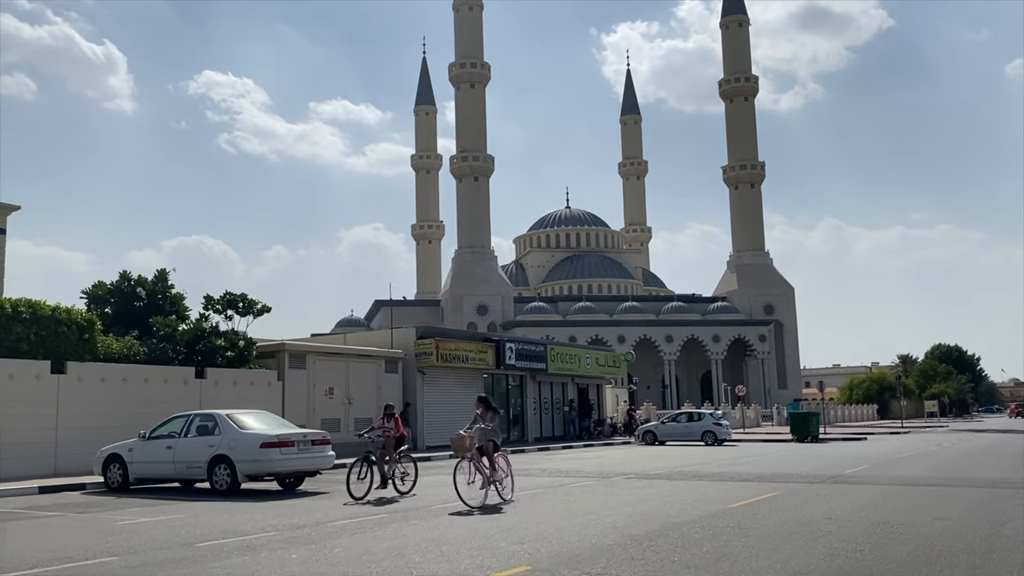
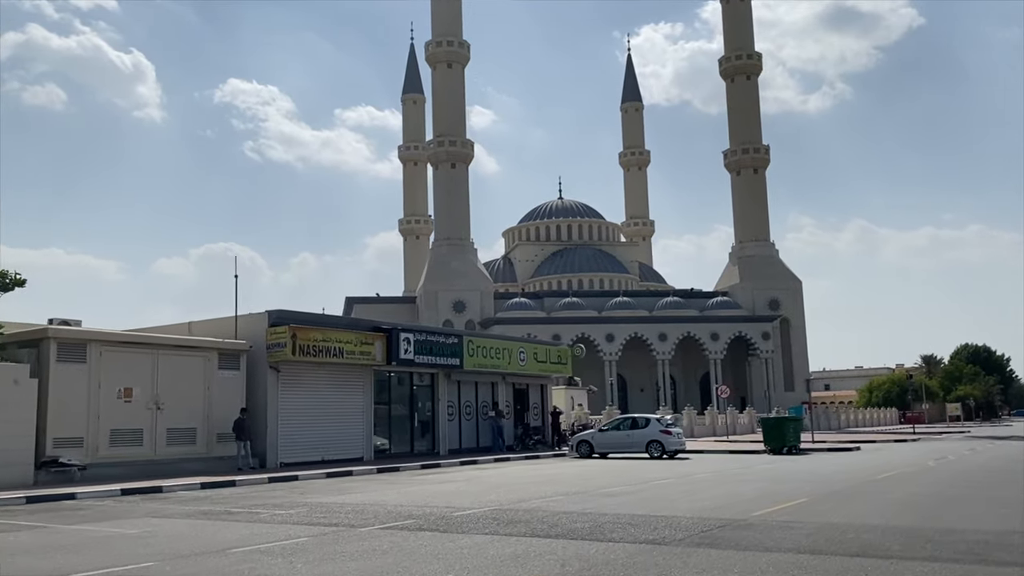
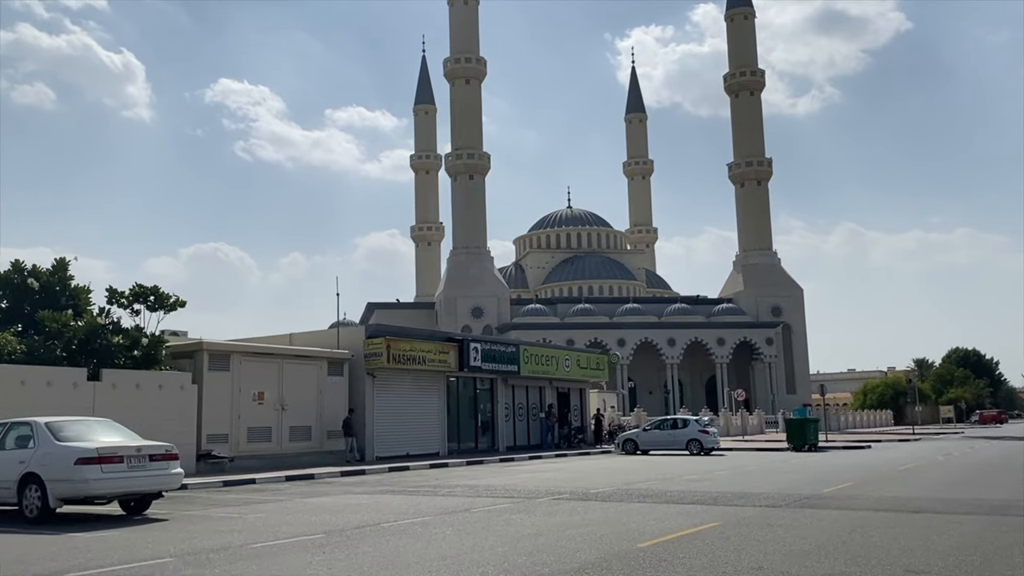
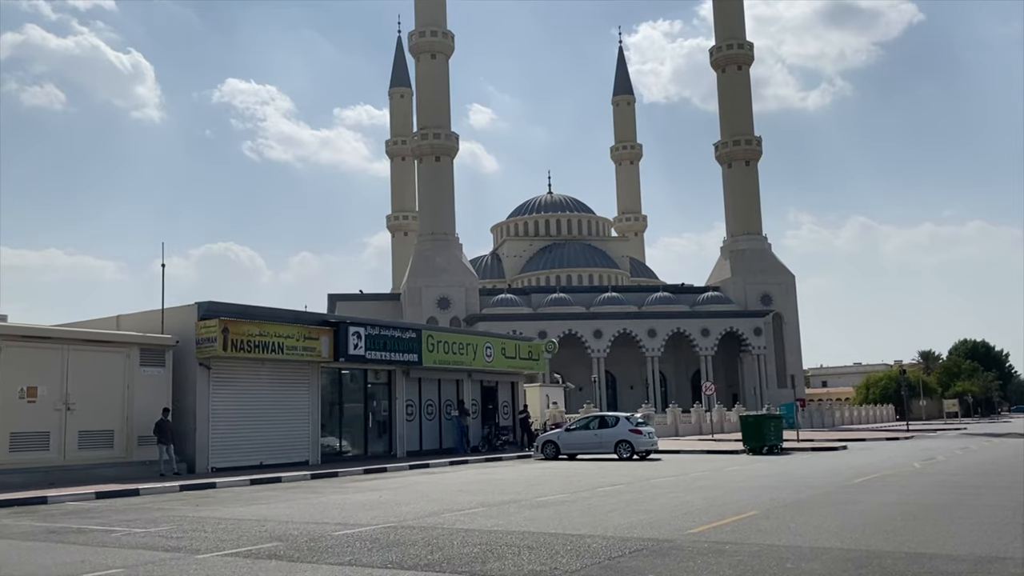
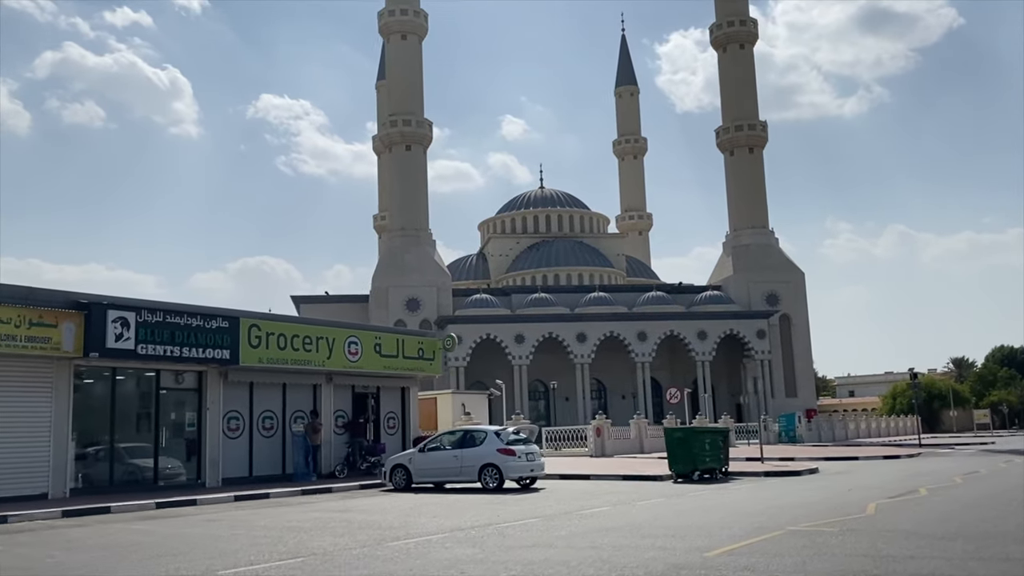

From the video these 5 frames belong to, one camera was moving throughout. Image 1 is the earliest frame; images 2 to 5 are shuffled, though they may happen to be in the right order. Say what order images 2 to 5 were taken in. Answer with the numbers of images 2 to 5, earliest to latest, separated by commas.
3, 2, 4, 5
